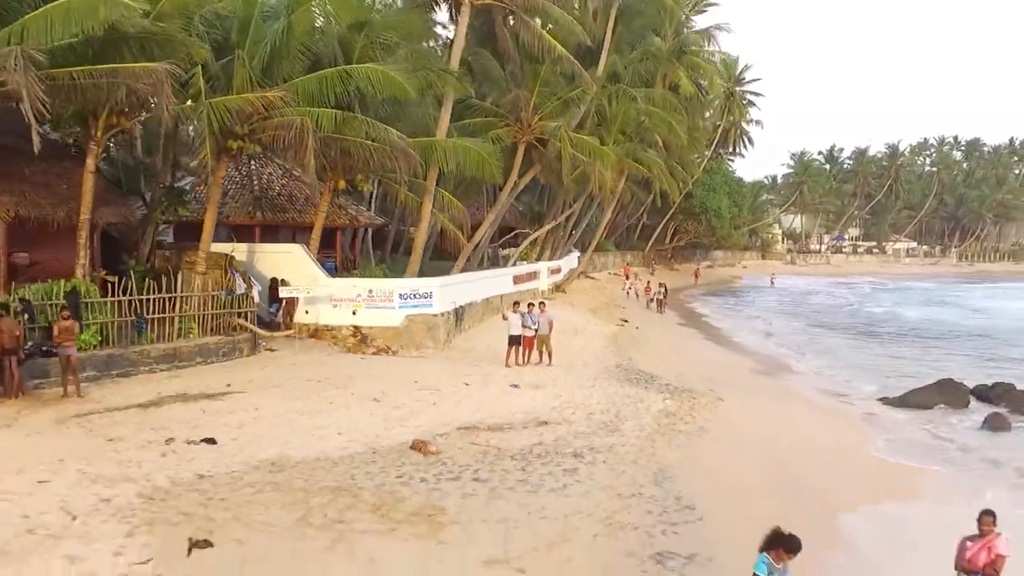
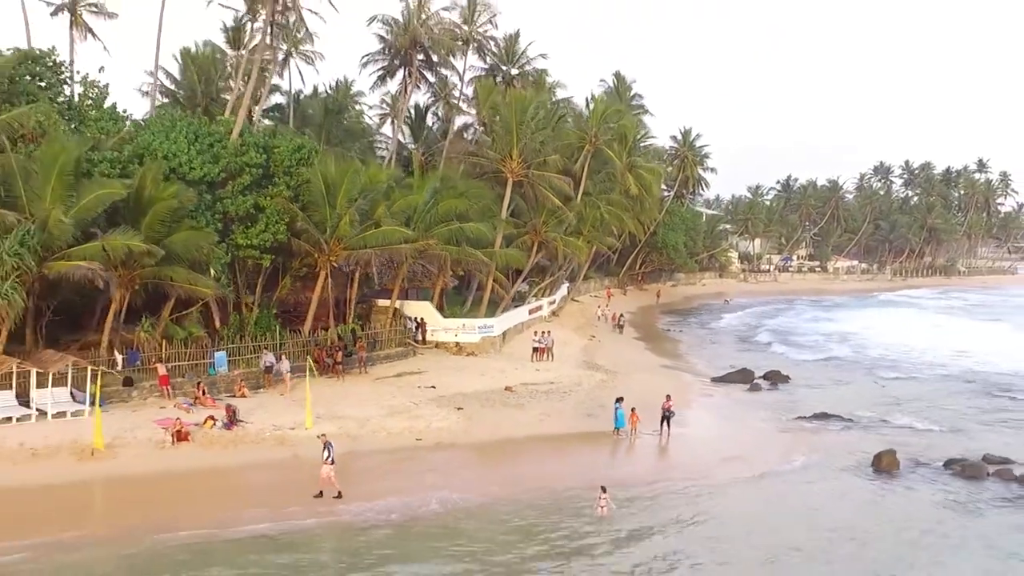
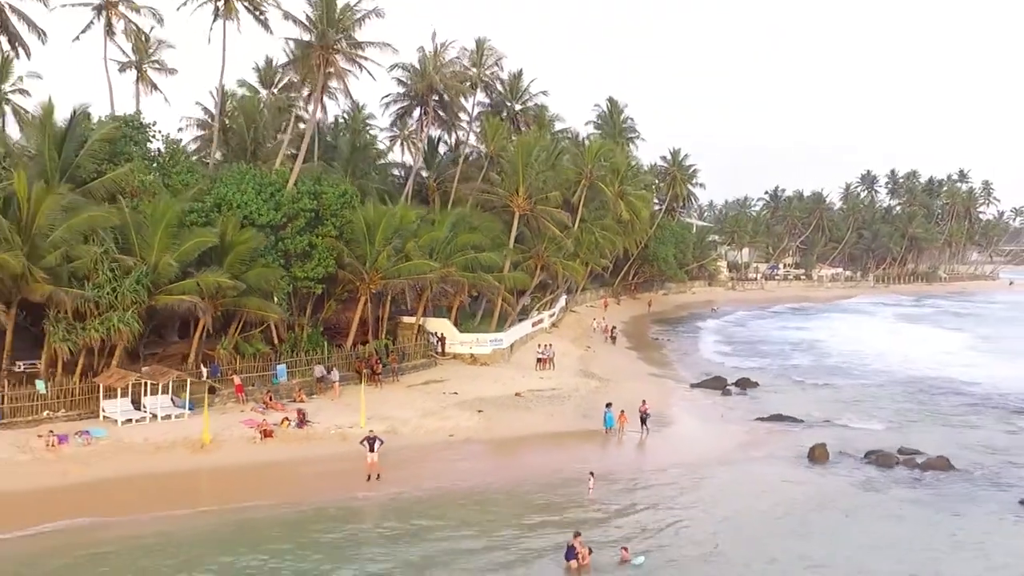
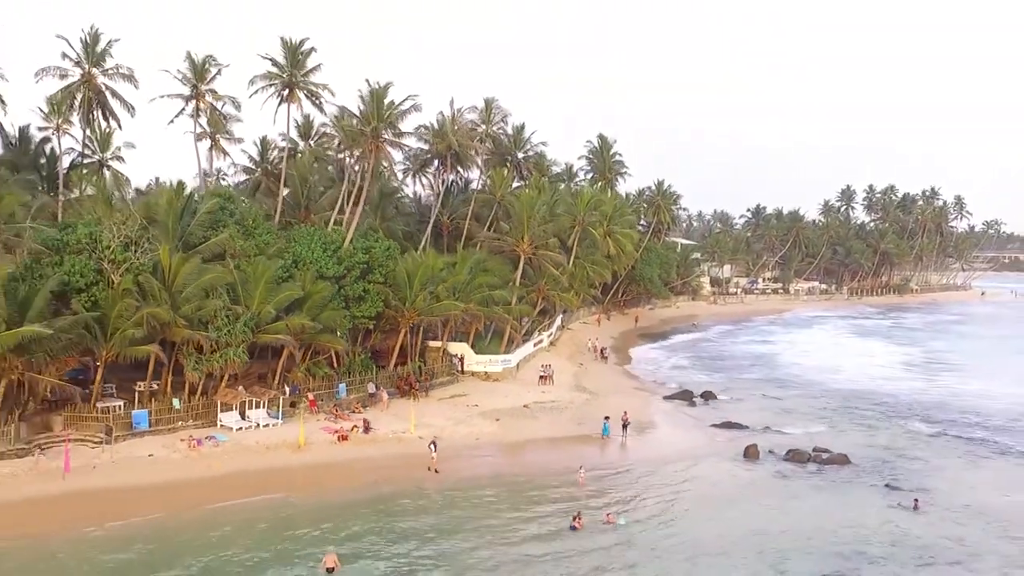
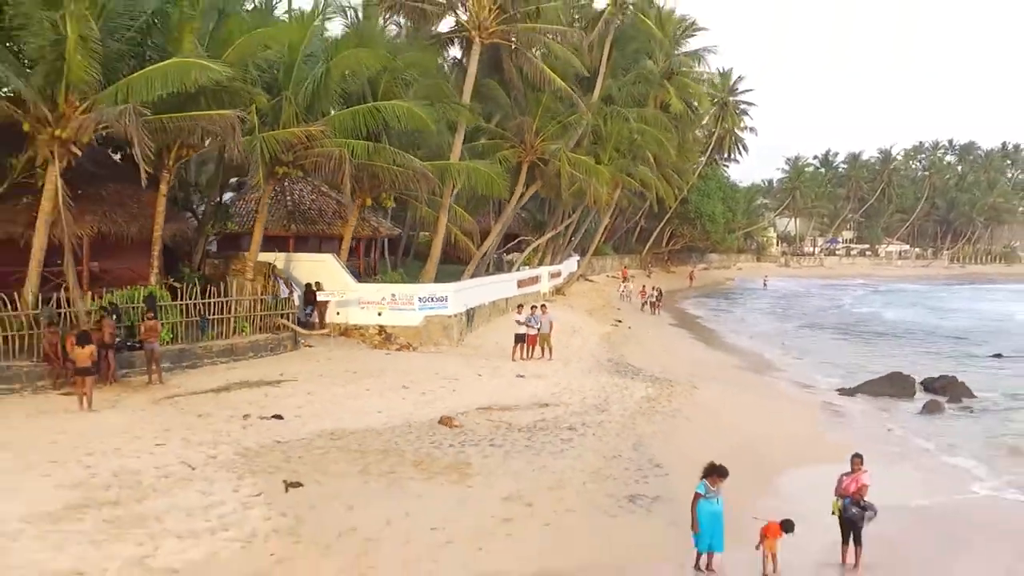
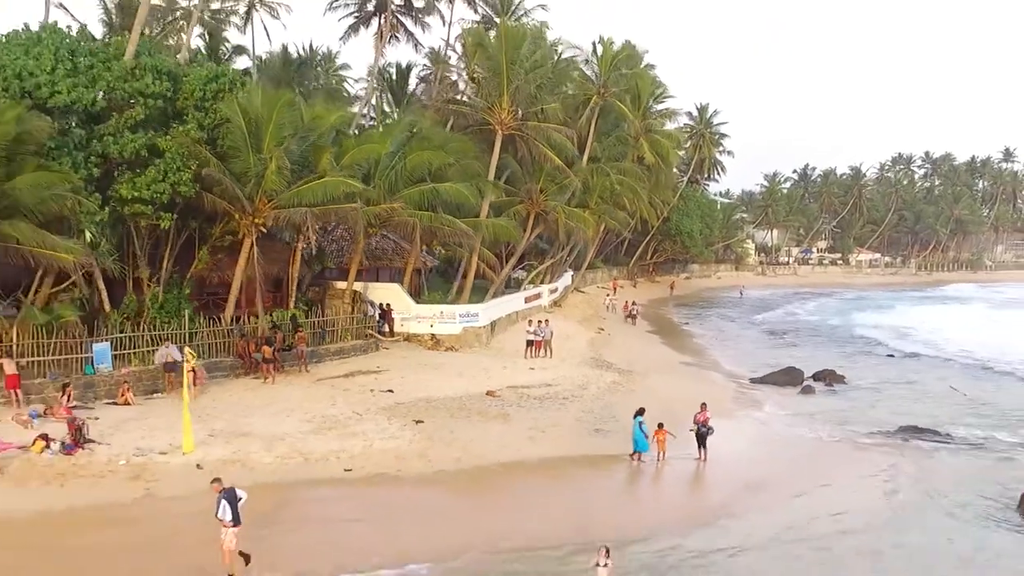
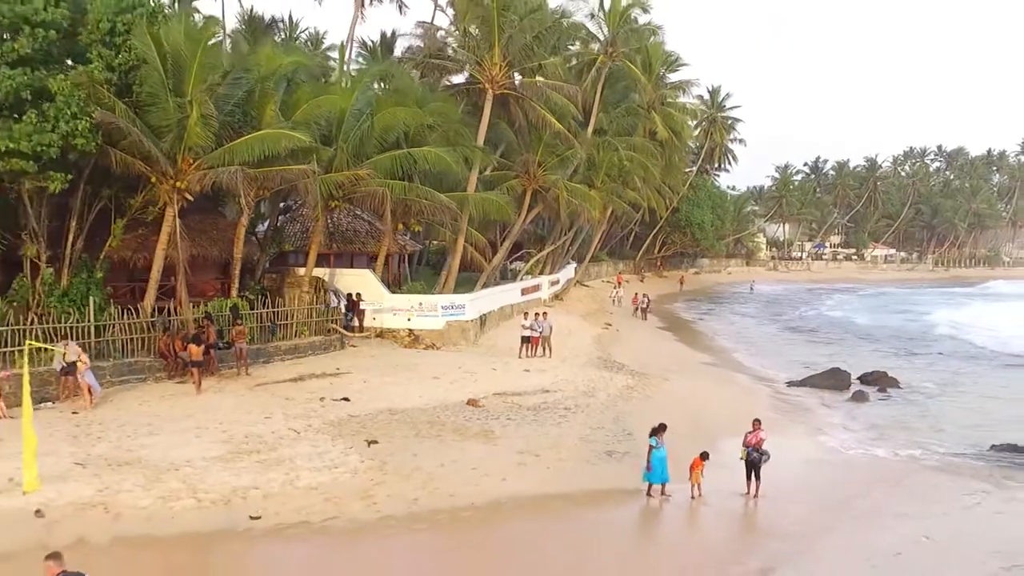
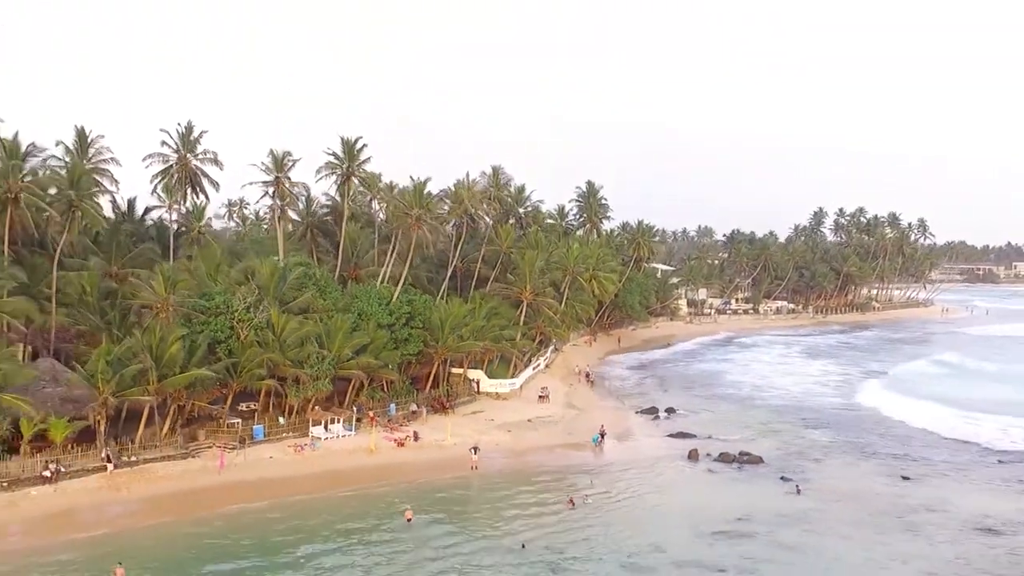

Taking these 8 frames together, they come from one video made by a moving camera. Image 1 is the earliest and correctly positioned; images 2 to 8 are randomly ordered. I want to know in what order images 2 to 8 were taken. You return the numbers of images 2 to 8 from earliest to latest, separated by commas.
5, 7, 6, 2, 3, 4, 8
